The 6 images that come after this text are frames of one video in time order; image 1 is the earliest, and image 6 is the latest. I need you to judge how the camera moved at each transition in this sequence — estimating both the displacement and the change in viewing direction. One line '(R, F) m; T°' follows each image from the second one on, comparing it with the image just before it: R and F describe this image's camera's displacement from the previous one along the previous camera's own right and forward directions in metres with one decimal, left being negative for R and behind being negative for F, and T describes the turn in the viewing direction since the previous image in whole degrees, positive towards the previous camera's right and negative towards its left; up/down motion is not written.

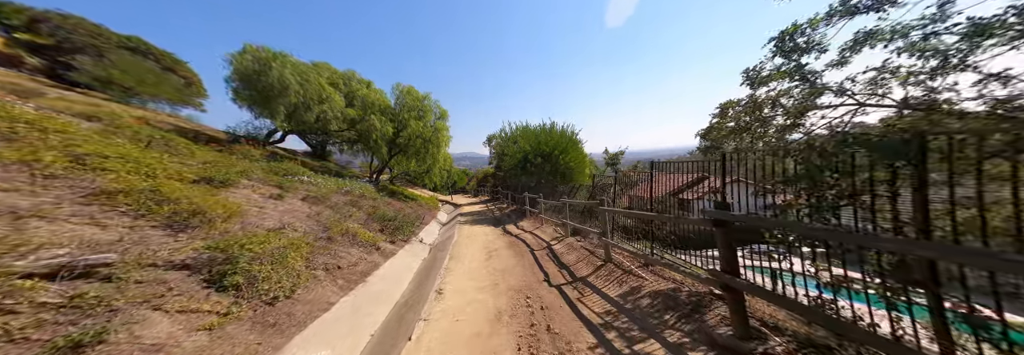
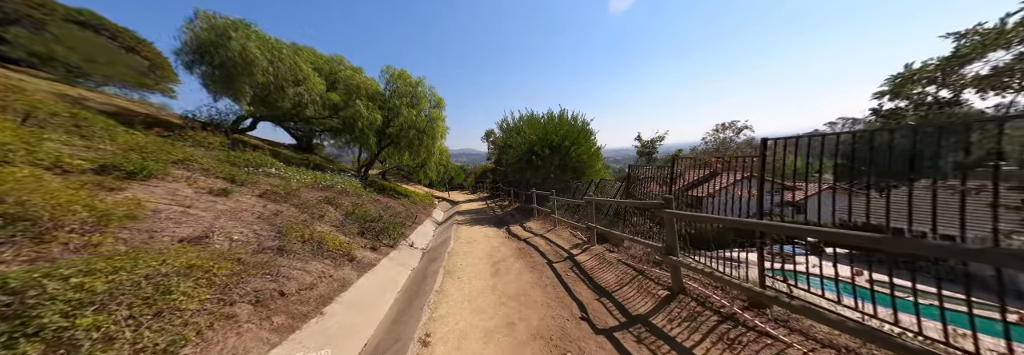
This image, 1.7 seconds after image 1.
(-0.3, +1.5) m; +1°
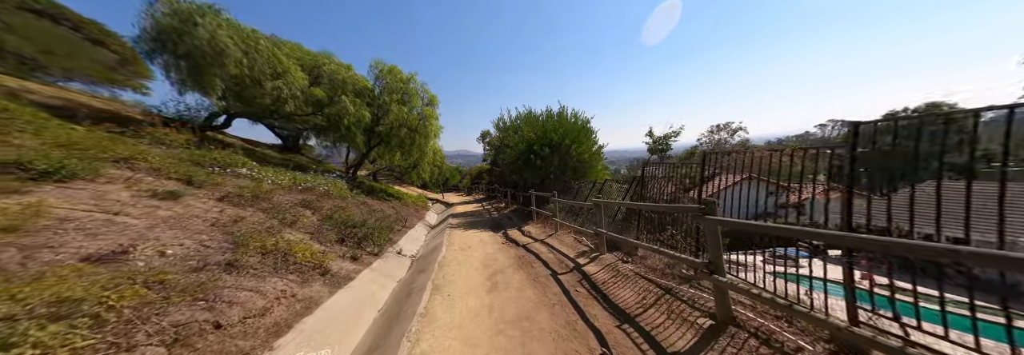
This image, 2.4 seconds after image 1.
(-0.1, +0.7) m; +1°
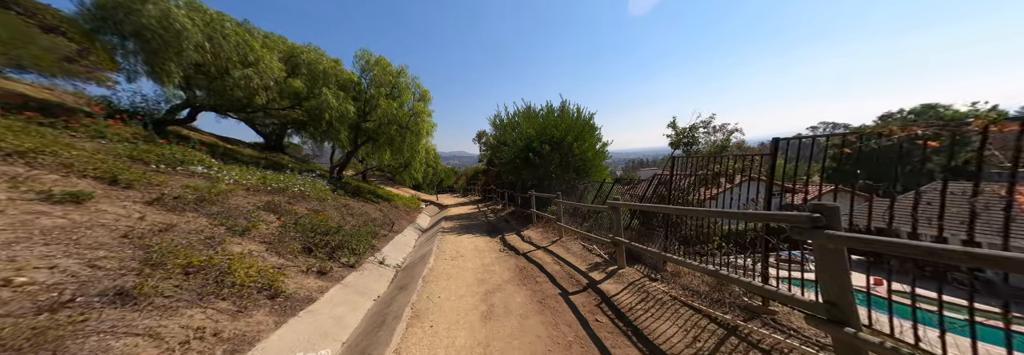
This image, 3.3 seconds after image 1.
(-0.1, +0.9) m; +1°
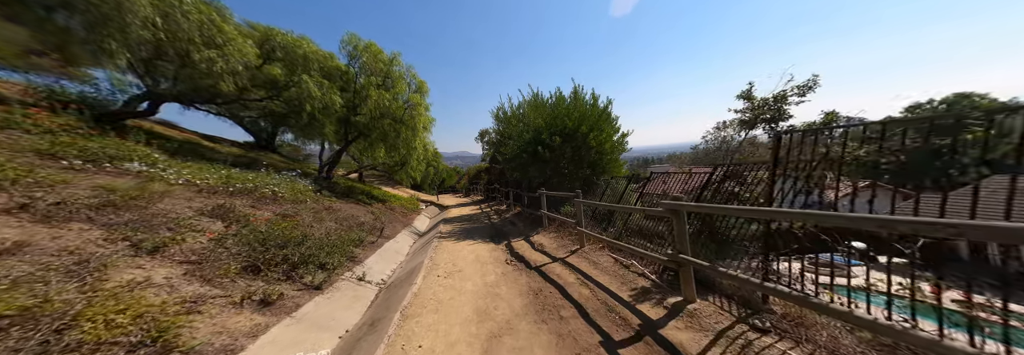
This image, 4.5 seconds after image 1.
(-0.1, +1.4) m; -1°
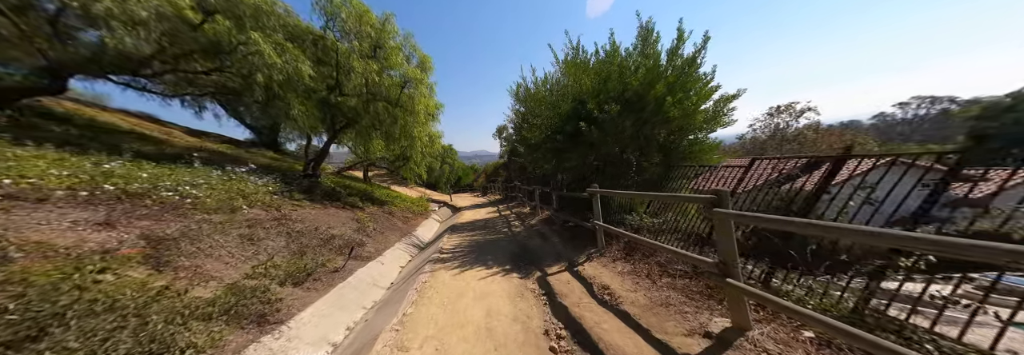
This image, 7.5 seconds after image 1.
(-0.3, +3.2) m; -4°
